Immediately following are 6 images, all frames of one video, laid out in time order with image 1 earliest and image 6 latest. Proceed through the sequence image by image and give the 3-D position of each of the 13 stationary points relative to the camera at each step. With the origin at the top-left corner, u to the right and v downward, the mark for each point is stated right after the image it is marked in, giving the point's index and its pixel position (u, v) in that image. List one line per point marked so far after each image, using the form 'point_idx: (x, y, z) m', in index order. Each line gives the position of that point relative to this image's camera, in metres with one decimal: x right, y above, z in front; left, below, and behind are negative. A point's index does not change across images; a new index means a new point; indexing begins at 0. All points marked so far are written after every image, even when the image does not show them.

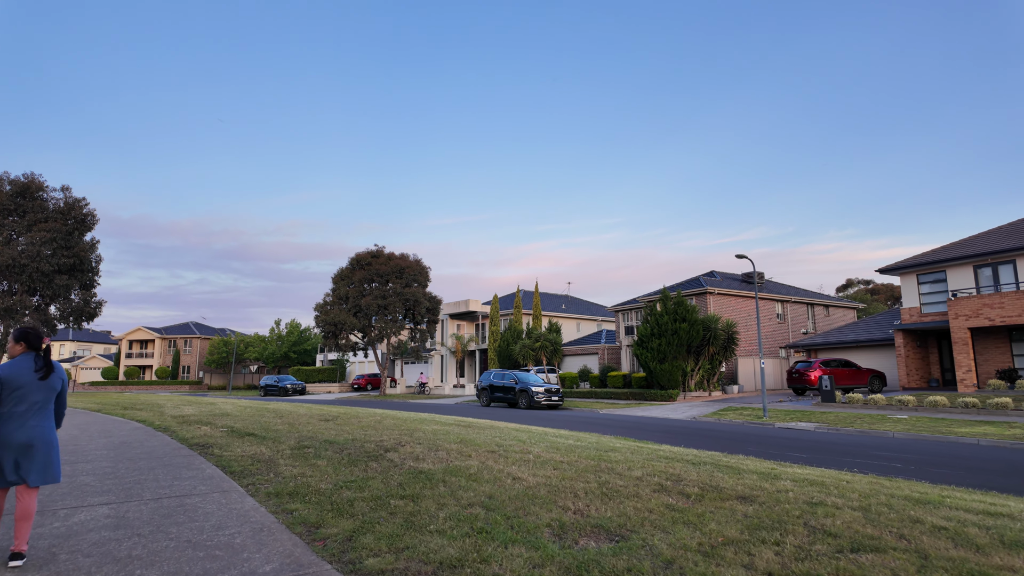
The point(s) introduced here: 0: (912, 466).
0: (+6.8, -3.0, +10.1) m
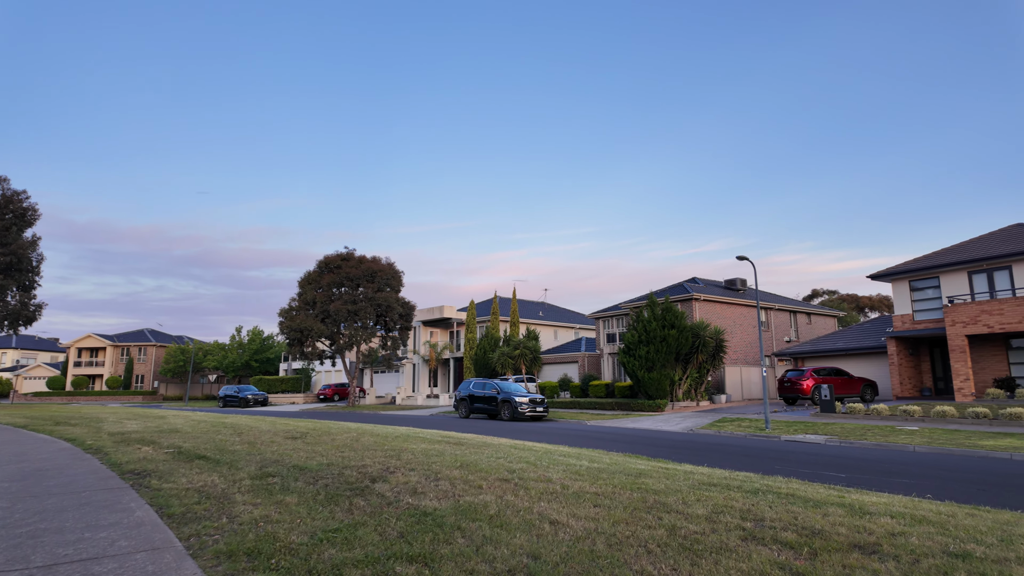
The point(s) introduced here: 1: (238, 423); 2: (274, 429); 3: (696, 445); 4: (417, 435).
0: (+6.8, -3.0, +8.8) m
1: (-6.5, -3.2, +14.1) m
2: (-4.9, -2.9, +12.3) m
3: (+5.0, -4.2, +16.1) m
4: (-1.9, -3.0, +12.0) m
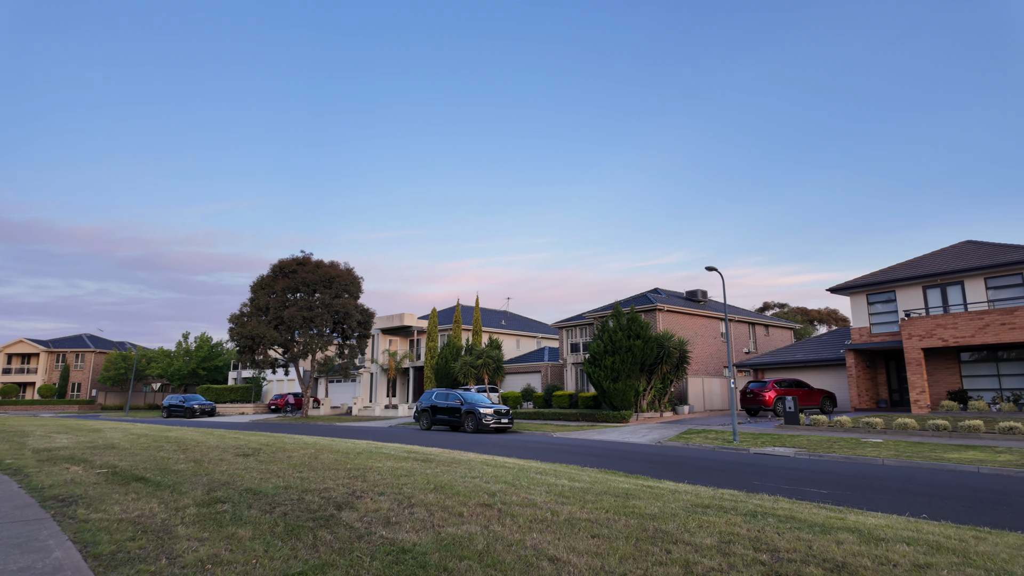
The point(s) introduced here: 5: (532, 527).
0: (+6.5, -3.2, +8.7) m
1: (-7.2, -3.3, +12.9) m
2: (-5.5, -3.0, +11.3) m
3: (+4.1, -4.5, +15.8) m
4: (-2.5, -3.1, +11.2) m
5: (+0.2, -2.1, +5.2) m
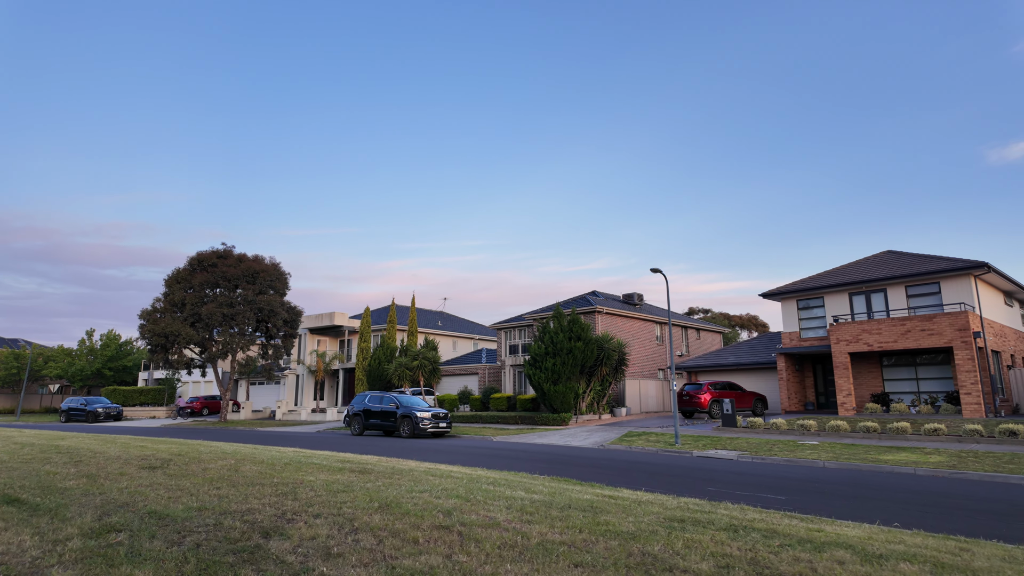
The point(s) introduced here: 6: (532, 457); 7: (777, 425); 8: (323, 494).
0: (+5.8, -3.2, +8.6) m
1: (-8.2, -3.0, +11.3) m
2: (-6.4, -2.8, +9.9) m
3: (+2.6, -4.5, +15.3) m
4: (-3.4, -3.0, +10.1) m
5: (-0.1, -2.0, +4.4) m
6: (+0.6, -4.9, +17.1) m
7: (+8.9, -4.6, +20.0) m
8: (-2.2, -2.4, +6.8) m
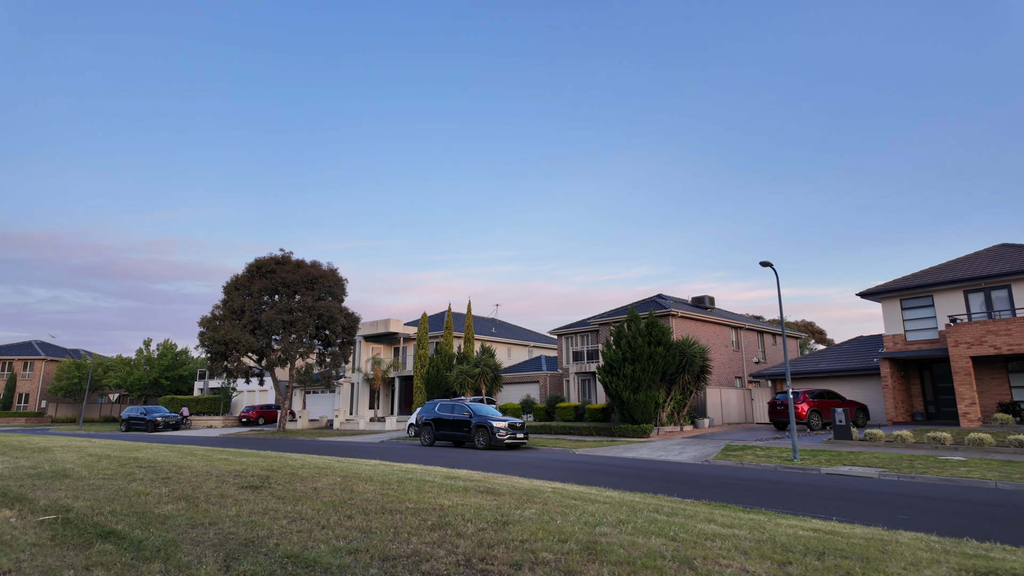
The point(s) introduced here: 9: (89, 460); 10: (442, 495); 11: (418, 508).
0: (+7.8, -2.9, +6.5) m
1: (-6.0, -2.9, +10.1) m
2: (-4.3, -2.7, +8.6) m
3: (+5.1, -4.4, +13.5) m
4: (-1.3, -2.8, +8.6) m
5: (+1.7, -1.7, +2.8) m
6: (+3.2, -4.8, +15.4) m
7: (+11.6, -4.5, +17.8) m
8: (-0.2, -2.1, +5.3) m
9: (-7.0, -2.9, +9.9) m
10: (-0.9, -2.5, +7.2) m
11: (-1.0, -2.3, +6.2) m
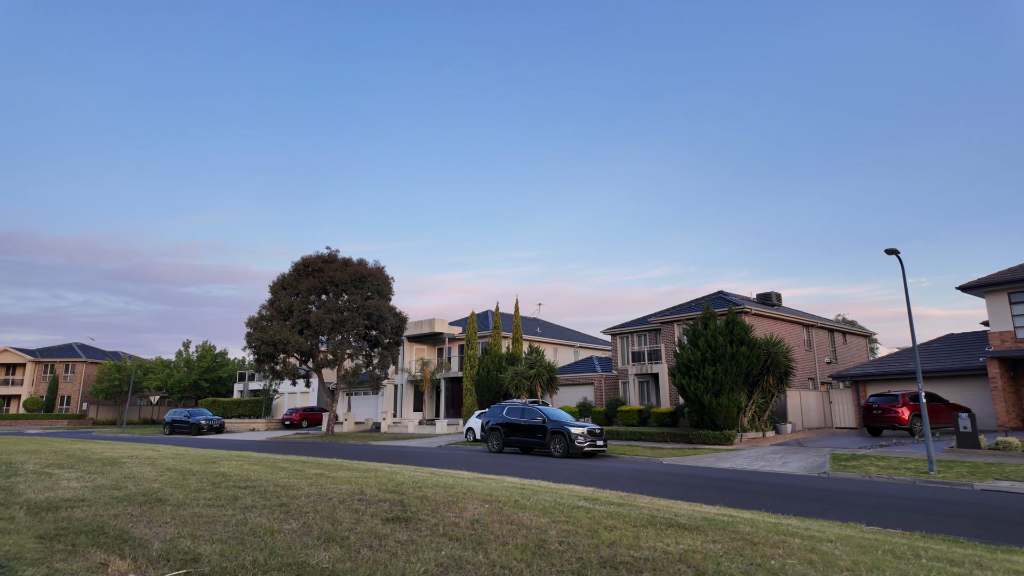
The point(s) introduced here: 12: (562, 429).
0: (+9.9, -2.7, +4.7) m
1: (-3.9, -2.8, +8.8) m
2: (-2.2, -2.5, +7.2) m
3: (+7.3, -4.1, +11.7) m
4: (+0.9, -2.6, +7.1) m
5: (+3.6, -1.5, +1.2) m
6: (+5.5, -4.6, +13.7) m
7: (+14.1, -4.2, +15.8) m
8: (+1.8, -1.9, +3.7) m
9: (-4.9, -2.7, +8.6) m
10: (+1.2, -2.3, +5.7) m
11: (+1.0, -2.1, +4.7) m
12: (+1.6, -4.7, +19.7) m
